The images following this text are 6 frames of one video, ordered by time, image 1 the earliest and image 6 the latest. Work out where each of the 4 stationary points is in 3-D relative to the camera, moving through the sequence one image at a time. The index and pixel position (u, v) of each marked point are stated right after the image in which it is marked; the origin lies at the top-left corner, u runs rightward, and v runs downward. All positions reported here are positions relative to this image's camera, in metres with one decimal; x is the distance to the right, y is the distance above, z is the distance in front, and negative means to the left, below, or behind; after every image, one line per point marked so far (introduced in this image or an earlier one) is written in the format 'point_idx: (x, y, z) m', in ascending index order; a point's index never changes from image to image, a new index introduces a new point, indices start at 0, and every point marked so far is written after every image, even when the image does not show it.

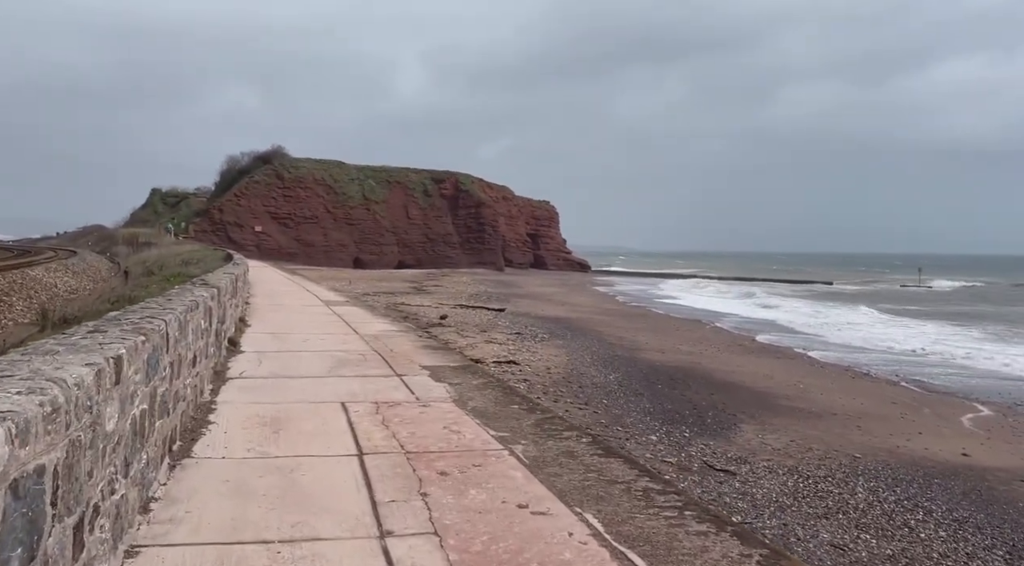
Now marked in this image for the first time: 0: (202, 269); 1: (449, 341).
0: (-4.5, +0.2, +11.3) m
1: (-1.3, -1.2, +15.9) m
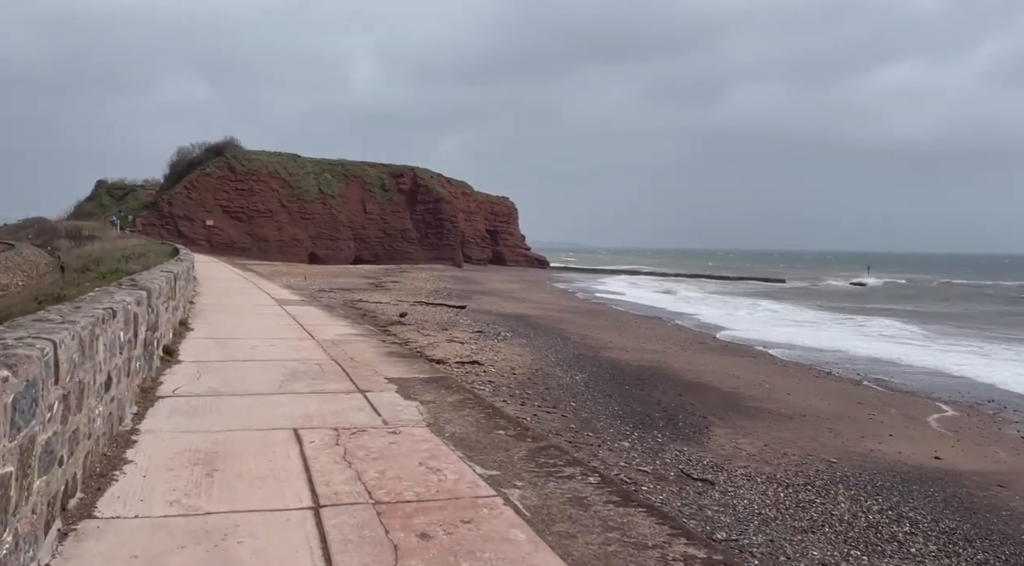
0: (-5.0, +0.2, +10.5) m
1: (-2.0, -1.1, +15.2) m
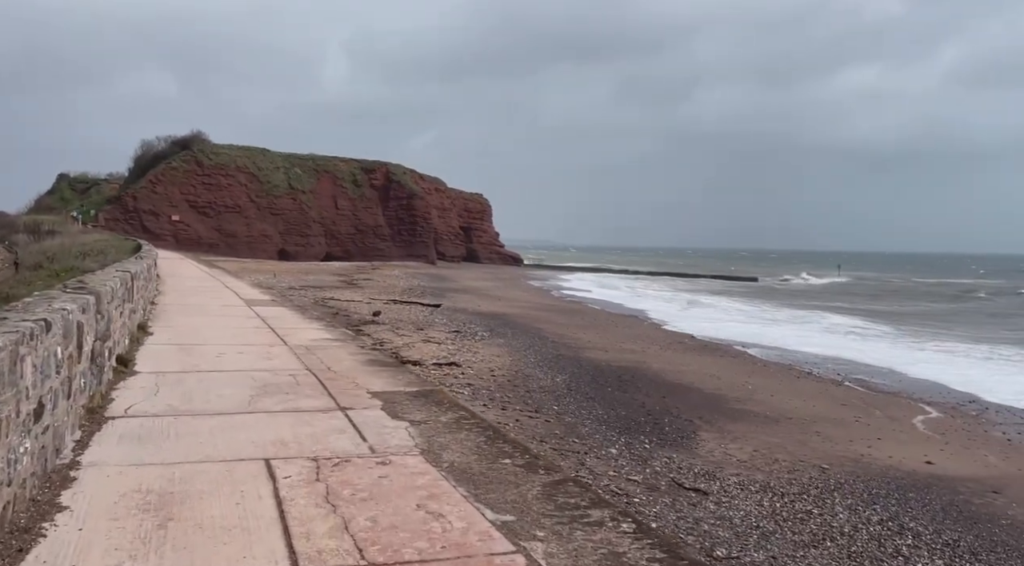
0: (-5.2, +0.3, +9.9) m
1: (-2.5, -1.1, +14.8) m
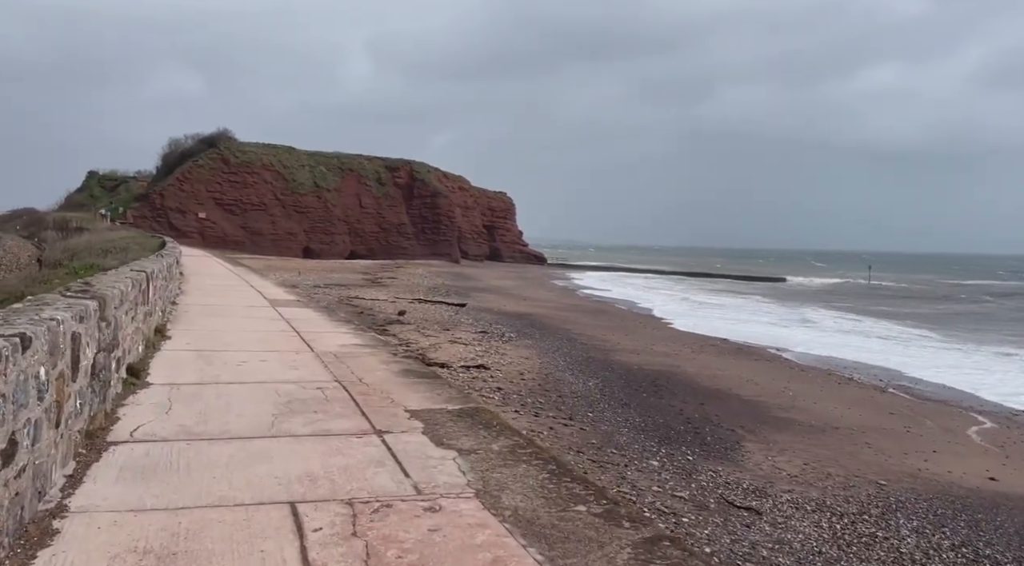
0: (-4.8, +0.3, +9.6) m
1: (-1.9, -1.1, +14.4) m
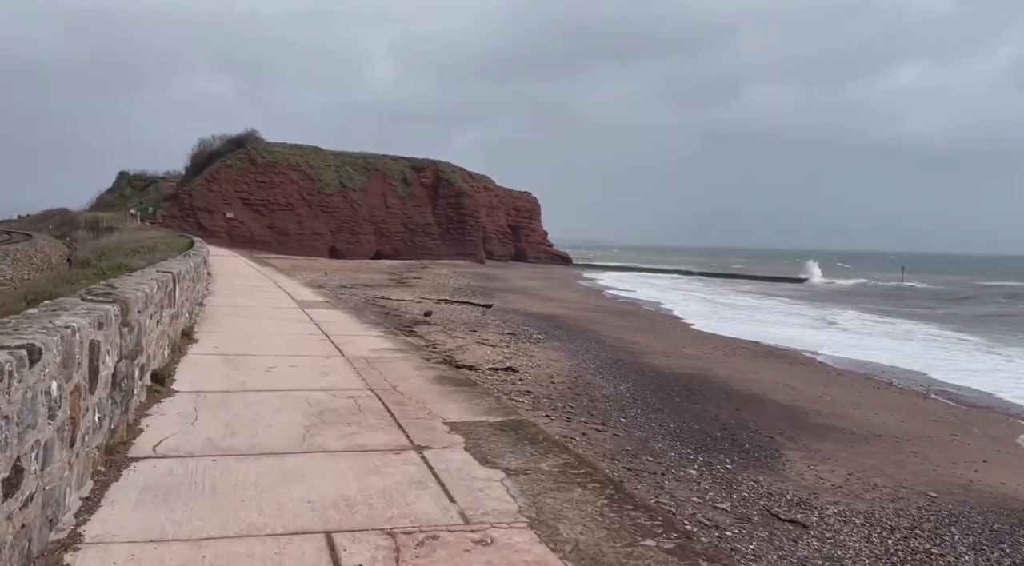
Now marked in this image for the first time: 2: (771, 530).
0: (-4.4, +0.3, +9.5) m
1: (-1.4, -1.1, +14.2) m
2: (+2.1, -2.0, +6.3) m
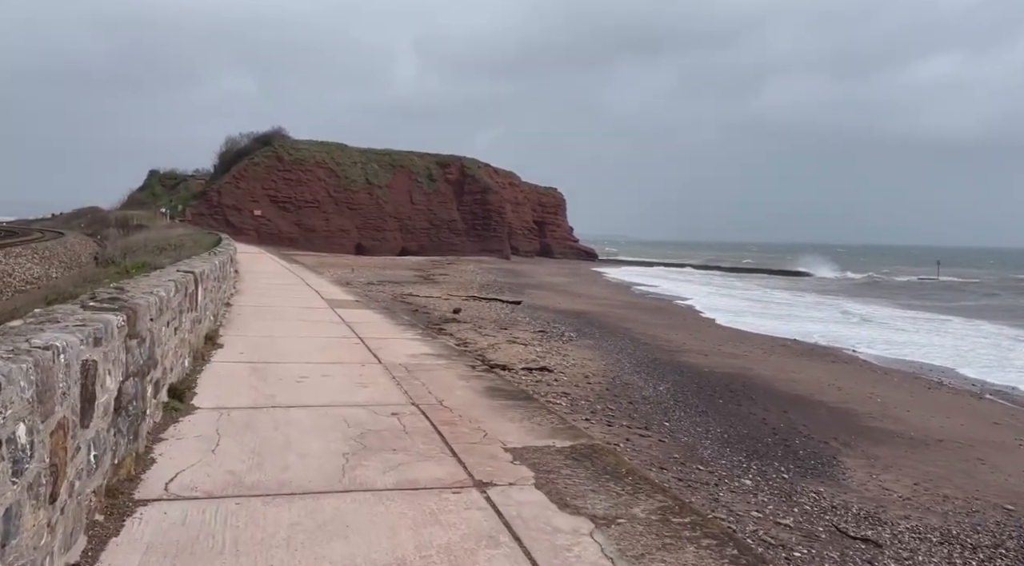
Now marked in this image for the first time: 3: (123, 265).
0: (-4.0, +0.3, +9.2) m
1: (-0.8, -1.0, +13.8) m
2: (+2.5, -2.0, +5.8) m
3: (-4.6, +0.2, +9.2) m
